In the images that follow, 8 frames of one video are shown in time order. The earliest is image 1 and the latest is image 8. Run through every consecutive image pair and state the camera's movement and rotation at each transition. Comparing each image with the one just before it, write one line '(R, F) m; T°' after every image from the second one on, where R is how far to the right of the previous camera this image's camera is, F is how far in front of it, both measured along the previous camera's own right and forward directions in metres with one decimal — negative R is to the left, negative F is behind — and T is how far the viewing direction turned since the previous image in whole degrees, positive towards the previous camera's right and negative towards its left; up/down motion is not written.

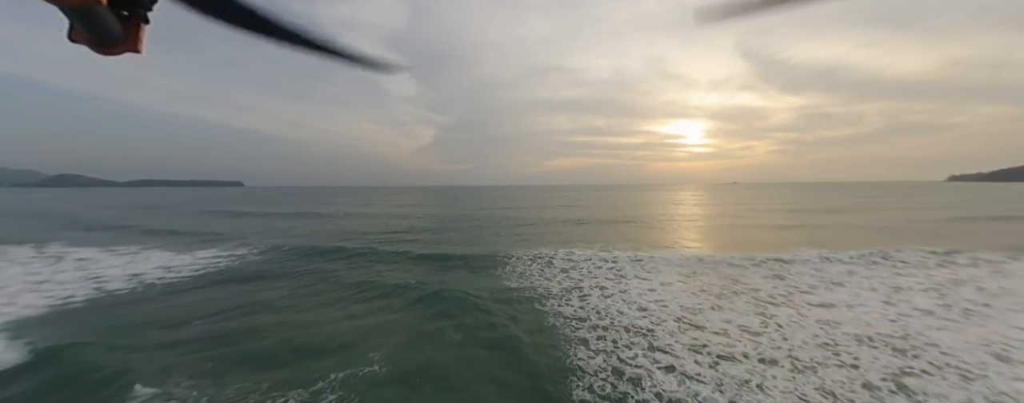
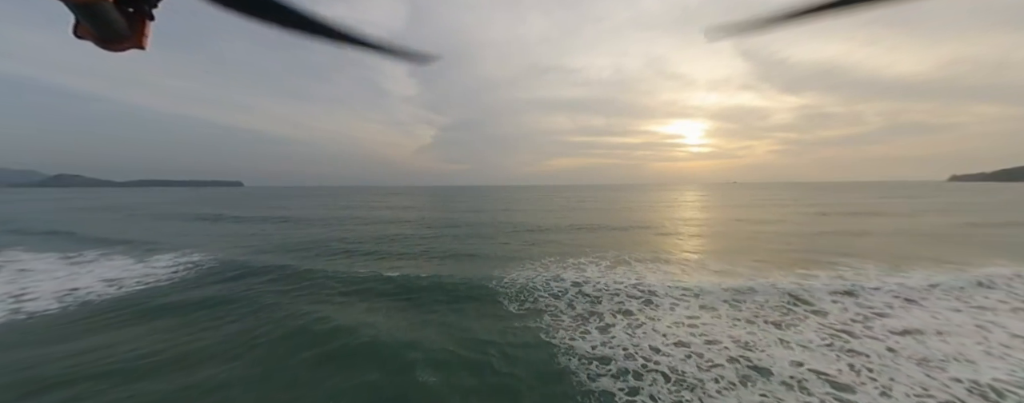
(0.0, +3.8) m; 0°
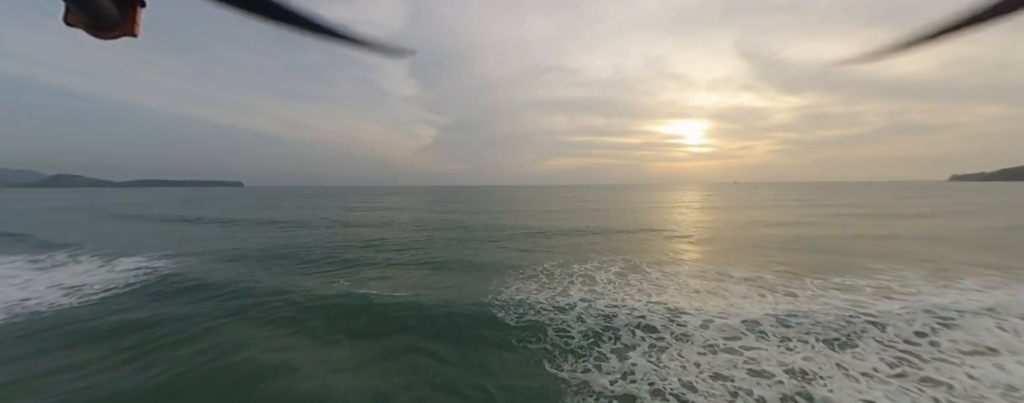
(-0.1, +2.2) m; 0°
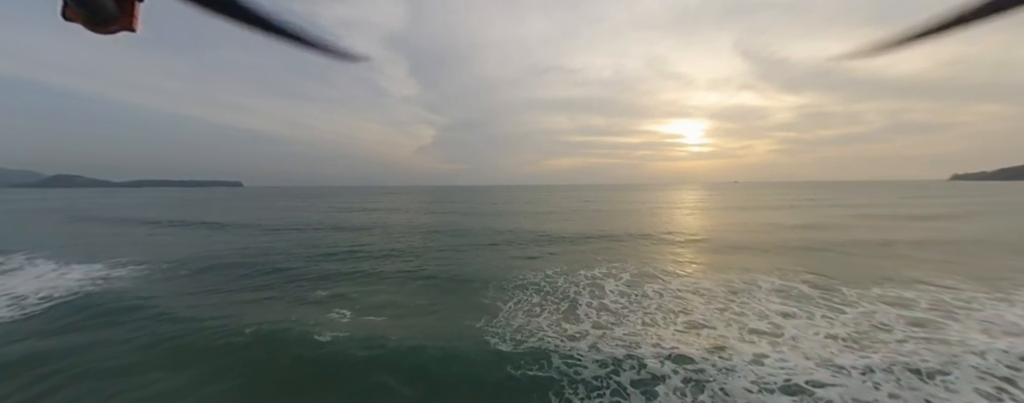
(-0.1, +2.0) m; 0°
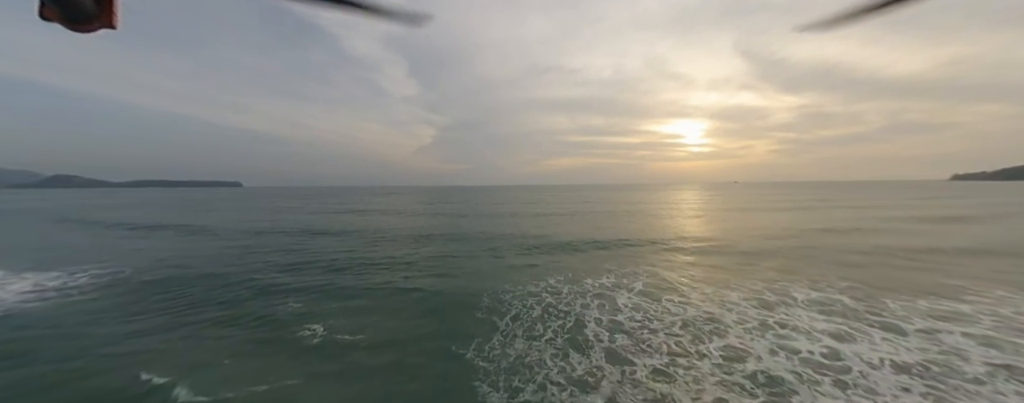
(-0.1, +2.3) m; 0°
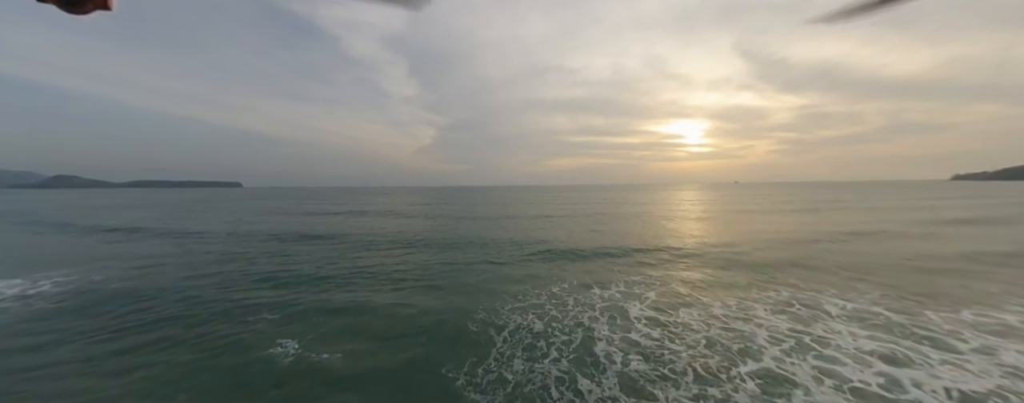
(0.0, +1.8) m; 0°
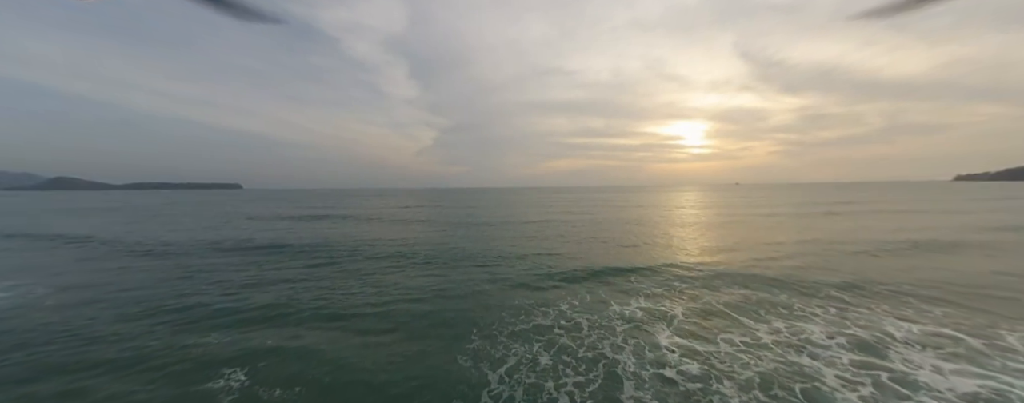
(-0.2, +2.4) m; 0°
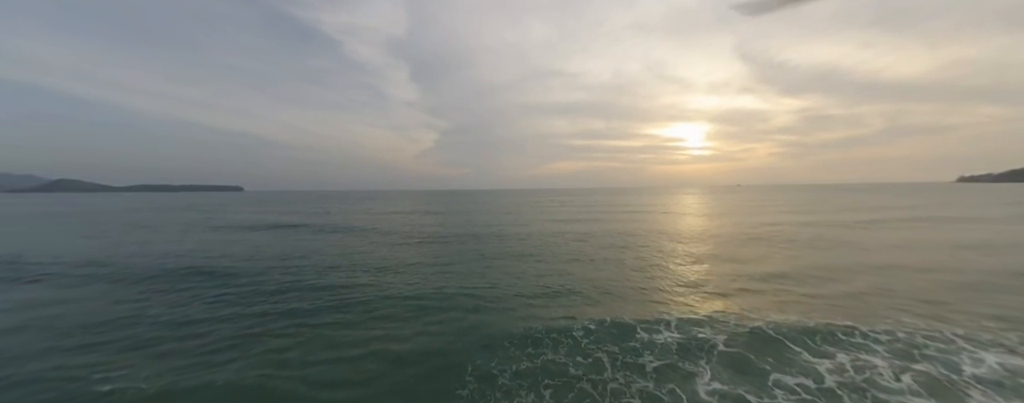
(-0.2, +2.3) m; 0°
